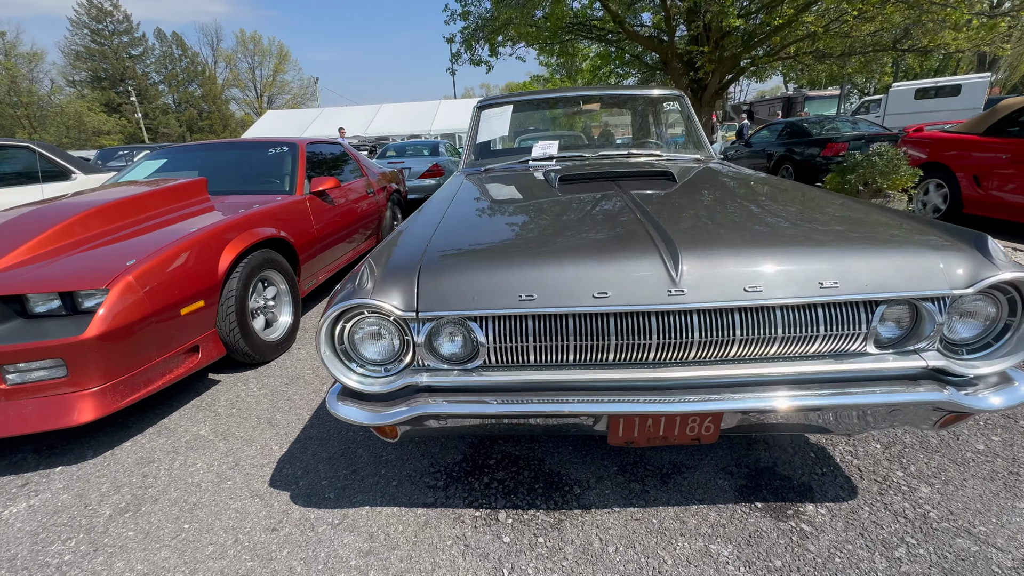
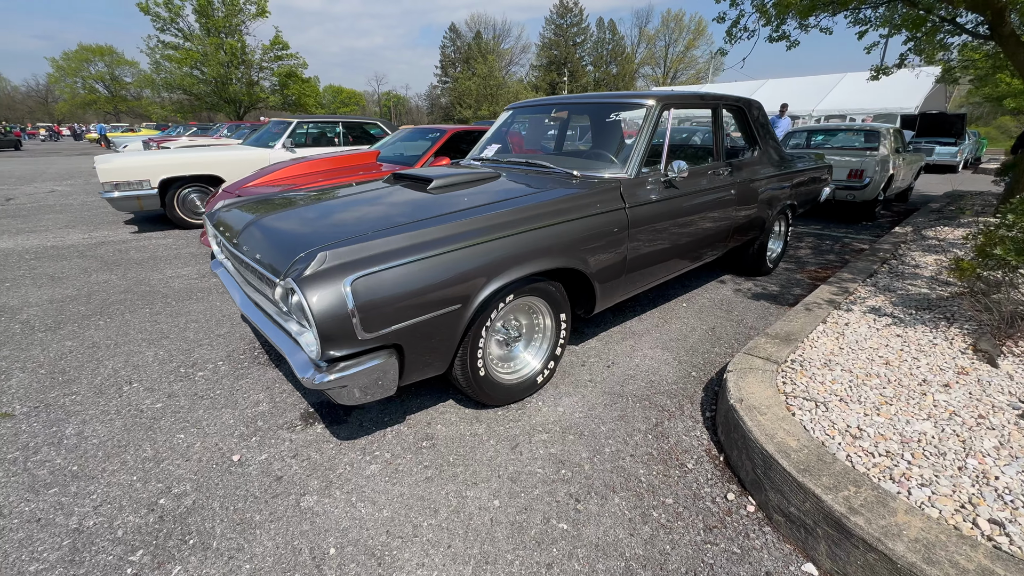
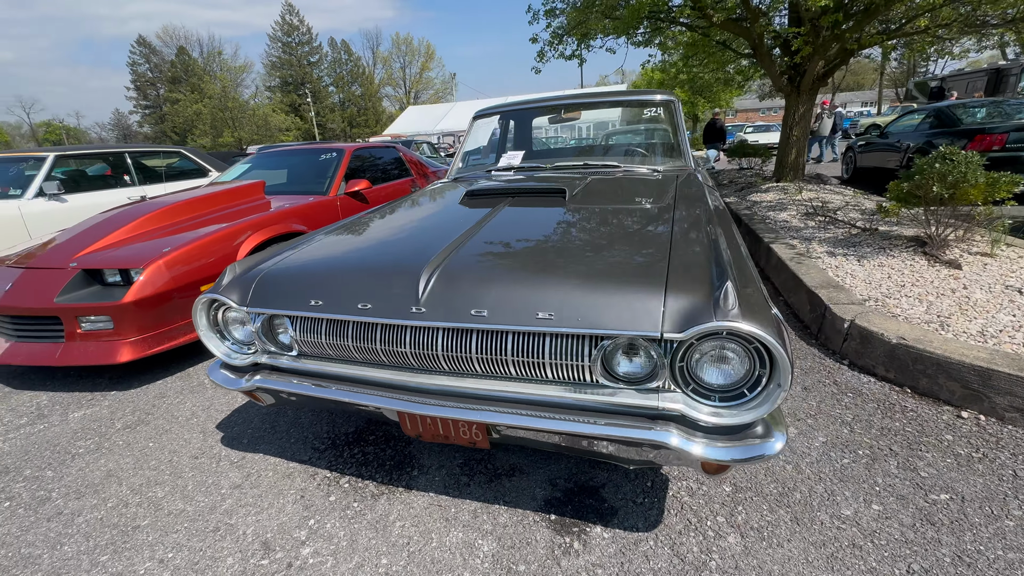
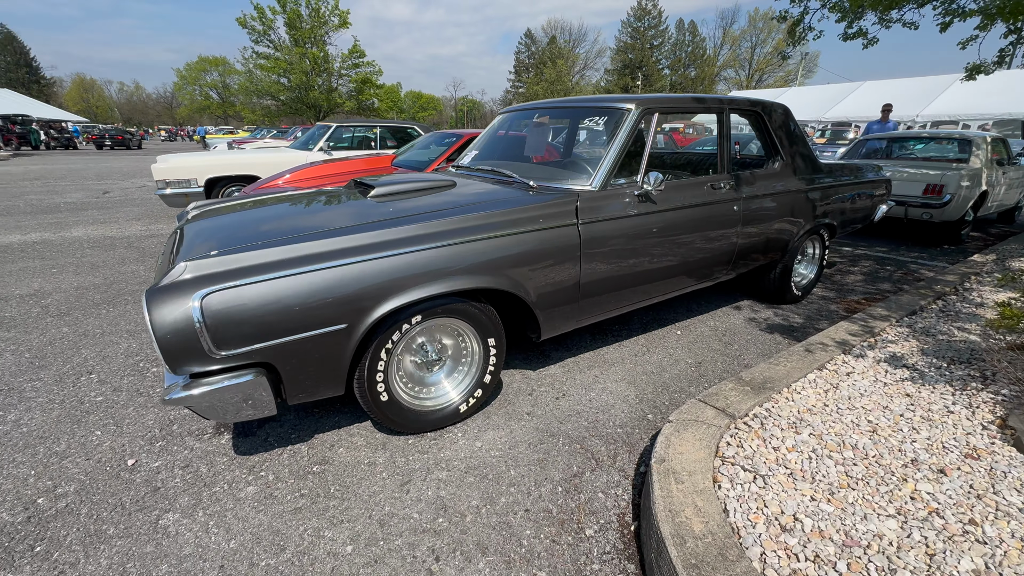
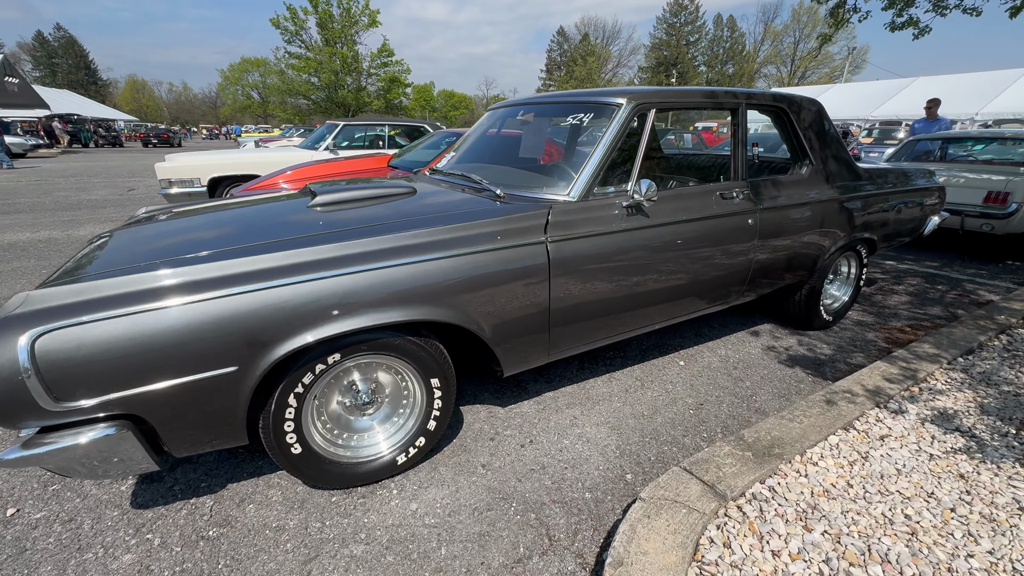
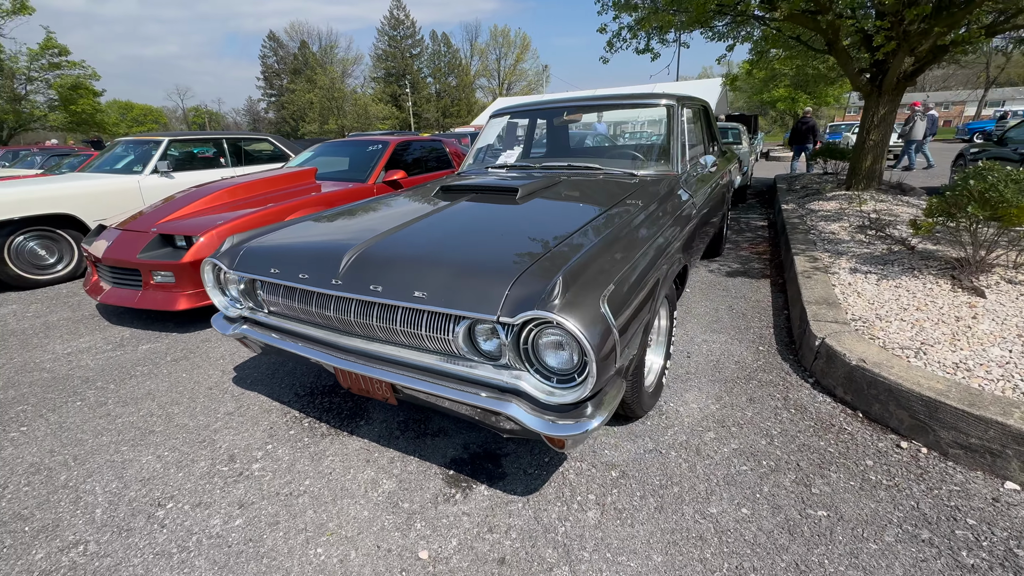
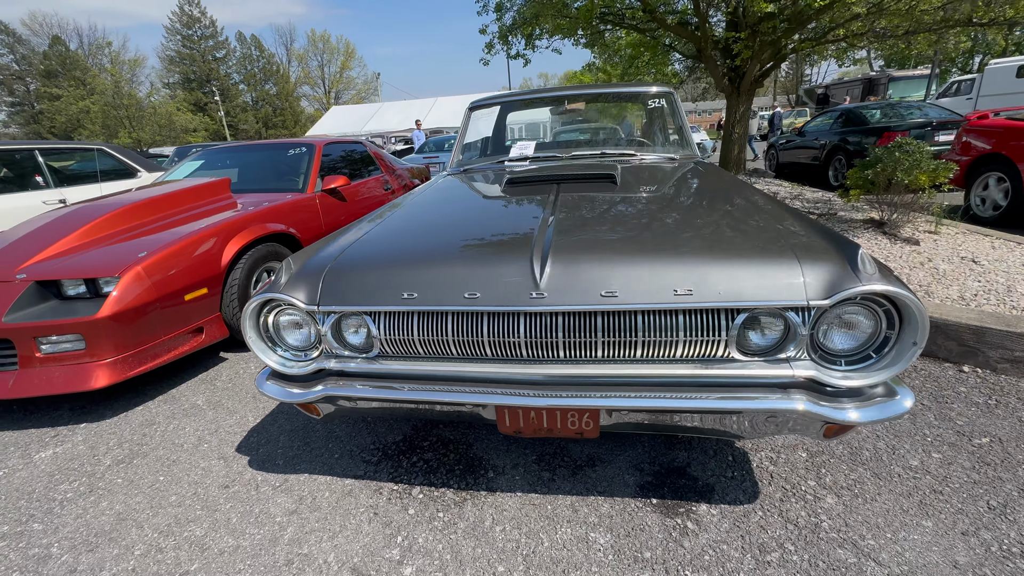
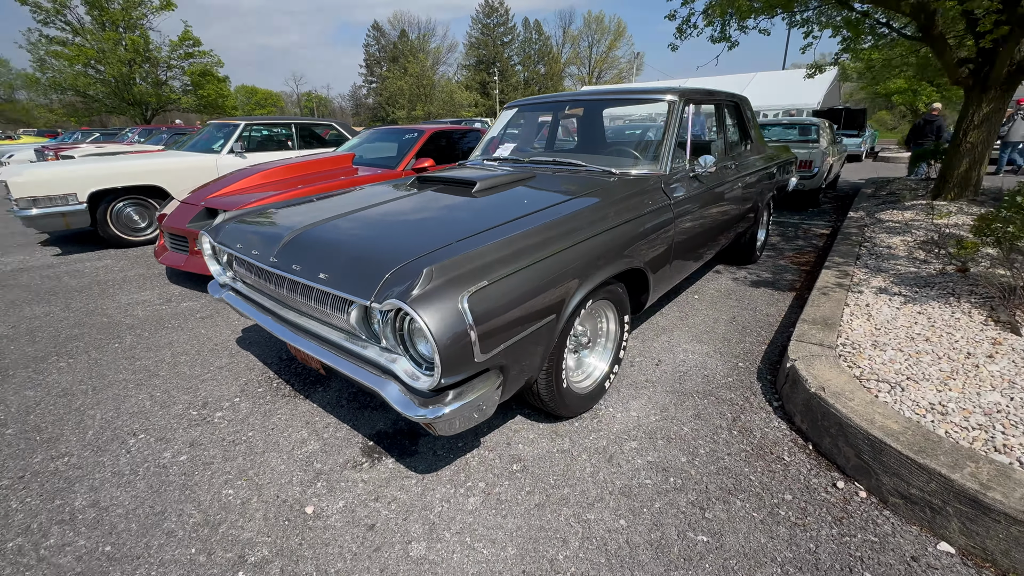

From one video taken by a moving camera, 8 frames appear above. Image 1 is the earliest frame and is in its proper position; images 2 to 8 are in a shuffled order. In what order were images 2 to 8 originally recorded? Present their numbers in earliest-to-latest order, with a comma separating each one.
7, 3, 6, 8, 2, 4, 5
